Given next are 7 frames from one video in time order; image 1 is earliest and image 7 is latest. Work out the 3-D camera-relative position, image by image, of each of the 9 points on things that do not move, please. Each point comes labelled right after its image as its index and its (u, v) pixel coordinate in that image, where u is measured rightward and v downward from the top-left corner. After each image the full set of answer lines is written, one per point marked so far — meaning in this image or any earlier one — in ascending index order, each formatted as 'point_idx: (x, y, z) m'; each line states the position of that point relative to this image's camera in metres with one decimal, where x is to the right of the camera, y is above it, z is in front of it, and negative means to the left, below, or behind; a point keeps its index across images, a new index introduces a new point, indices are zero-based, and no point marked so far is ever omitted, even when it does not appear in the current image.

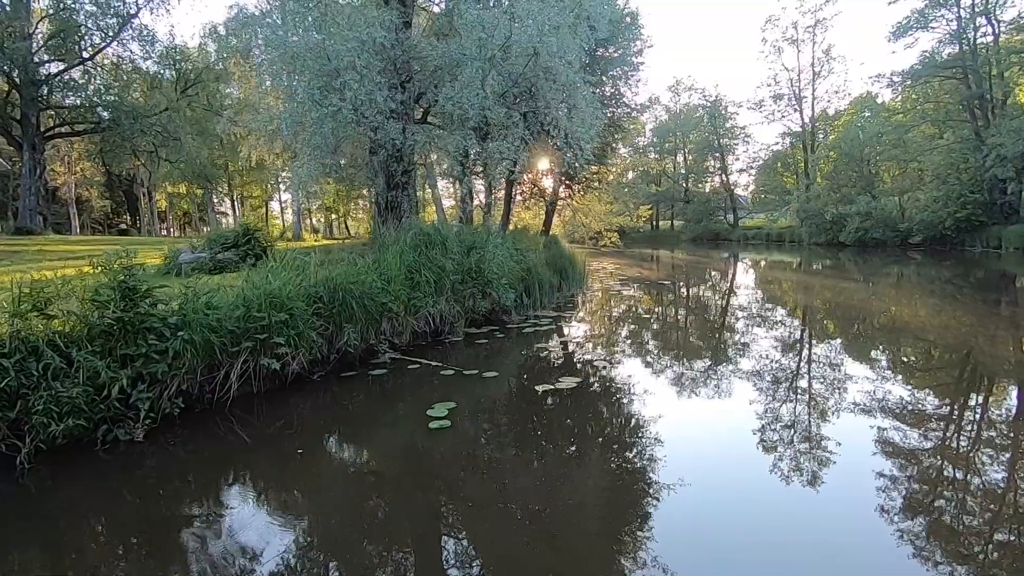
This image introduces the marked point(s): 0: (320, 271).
0: (-1.9, +0.2, +5.2) m
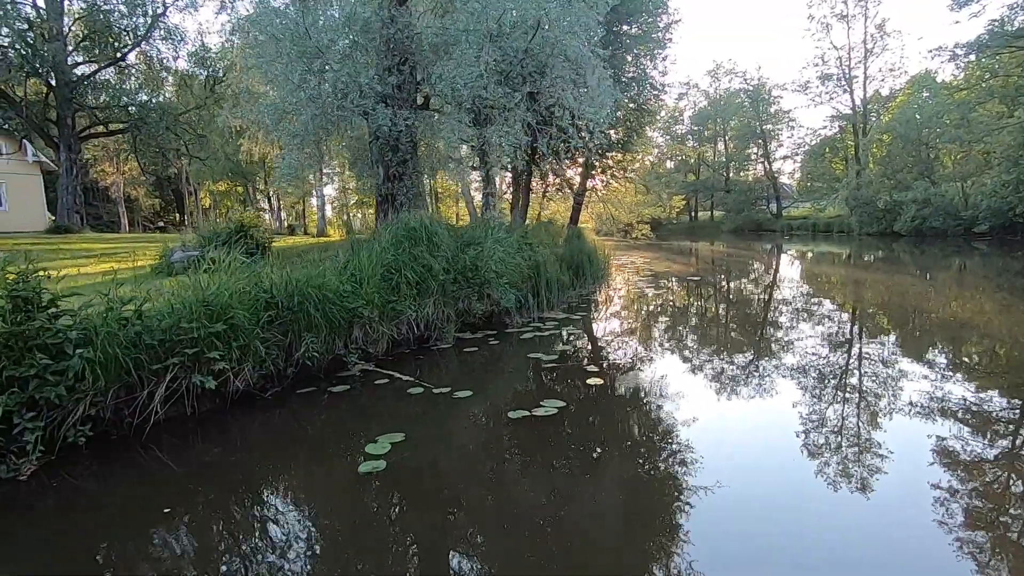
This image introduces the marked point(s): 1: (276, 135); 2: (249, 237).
0: (-2.1, +0.1, +4.6) m
1: (-3.6, +2.3, +8.1) m
2: (-3.9, +0.8, +8.1) m
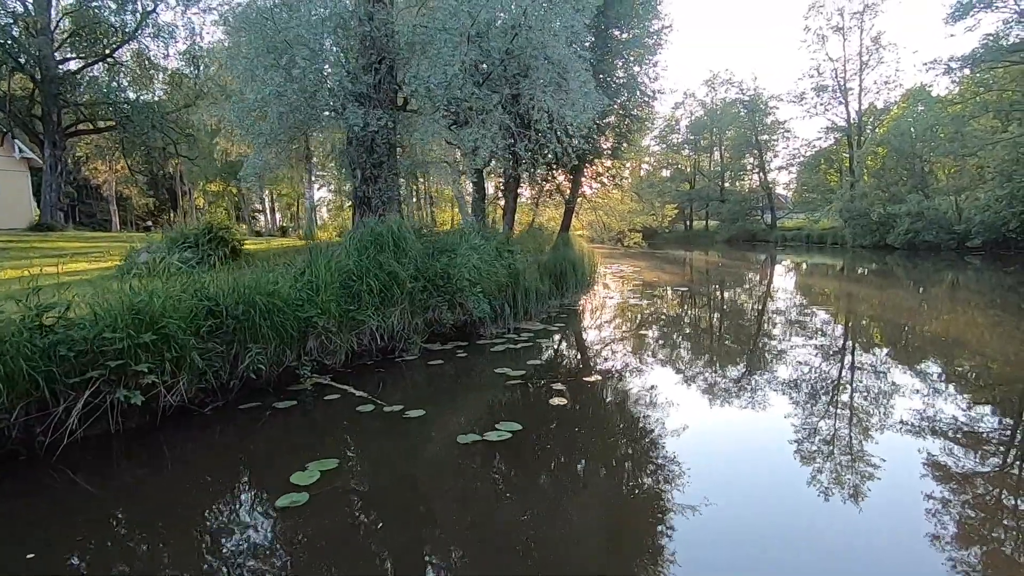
0: (-2.3, +0.1, +4.3) m
1: (-3.9, +2.3, +7.9) m
2: (-4.2, +0.7, +7.8) m
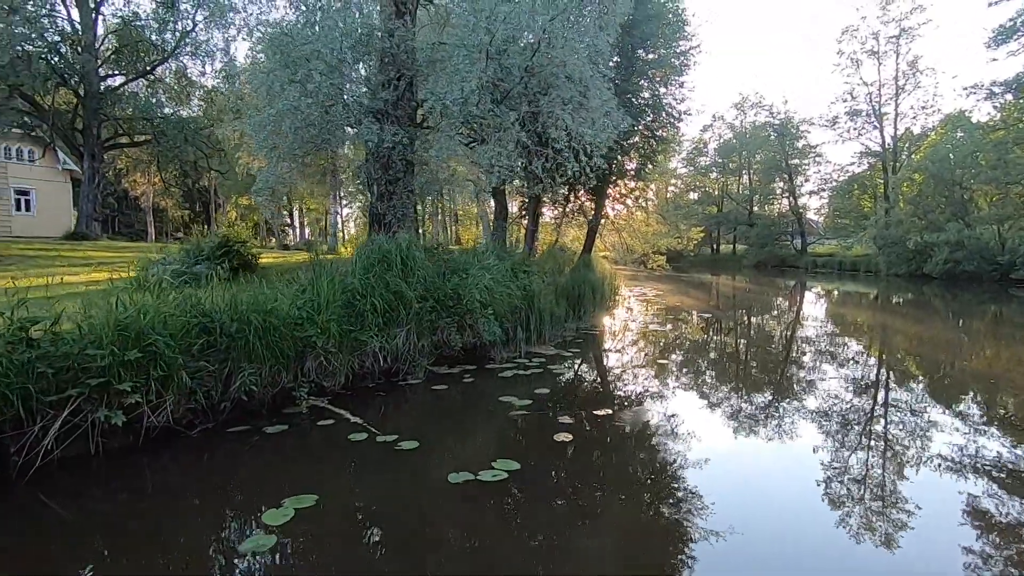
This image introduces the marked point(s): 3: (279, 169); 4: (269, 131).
0: (-2.3, 0.0, +4.2) m
1: (-3.6, +2.0, +7.9) m
2: (-4.0, +0.5, +7.8) m
3: (-3.6, +1.8, +8.2) m
4: (-3.4, +2.1, +7.3) m
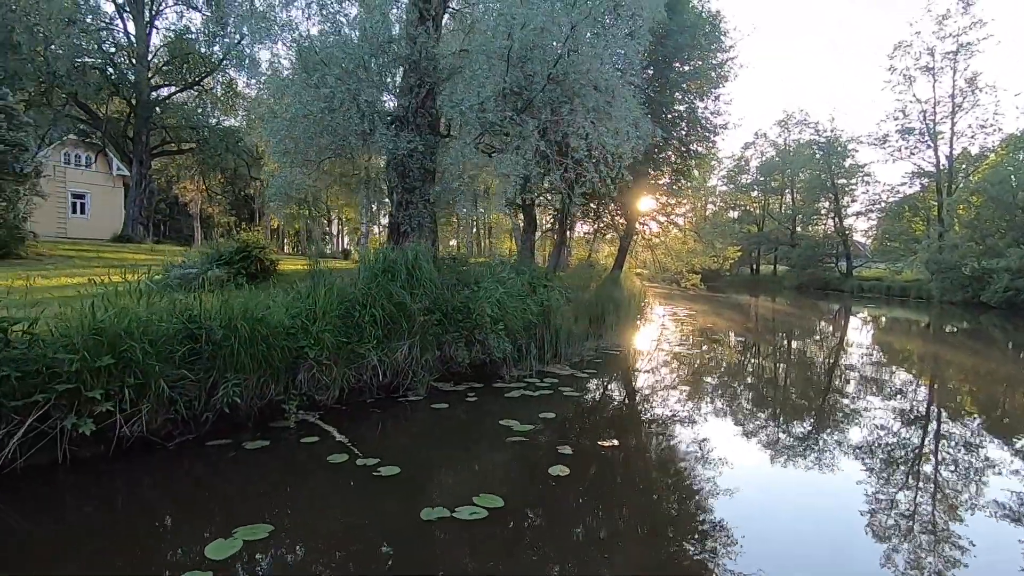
0: (-2.3, -0.1, +4.0) m
1: (-3.3, +1.9, +7.8) m
2: (-3.7, +0.4, +7.7) m
3: (-3.3, +1.7, +8.2) m
4: (-3.1, +2.0, +7.3) m
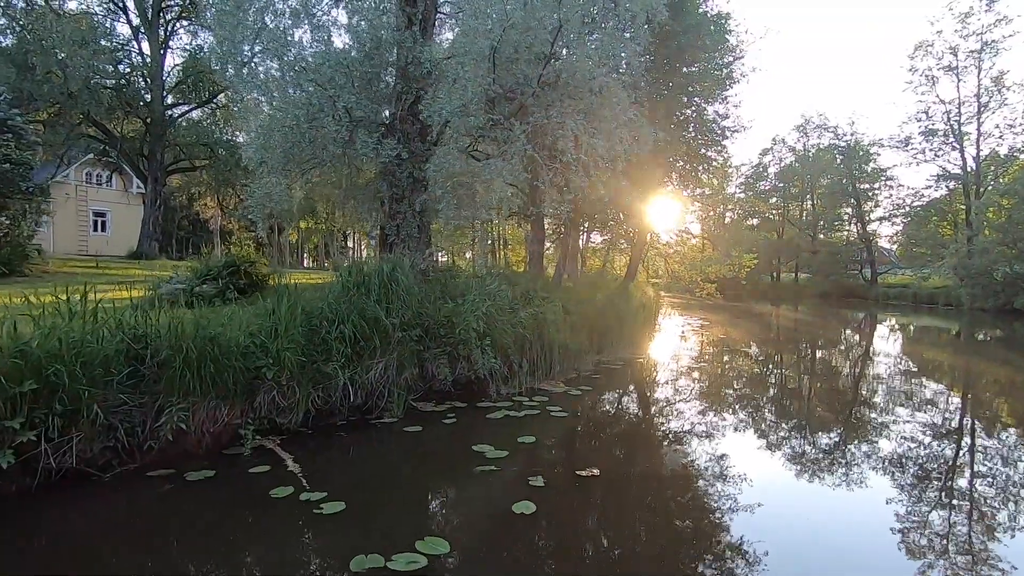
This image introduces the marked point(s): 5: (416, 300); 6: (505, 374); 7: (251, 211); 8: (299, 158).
0: (-2.5, -0.2, +3.8) m
1: (-3.4, +1.7, +7.7) m
2: (-3.8, +0.2, +7.5) m
3: (-3.4, +1.5, +8.0) m
4: (-3.2, +1.8, +7.1) m
5: (-0.9, -0.1, +5.1) m
6: (-0.1, -0.9, +5.9) m
7: (-3.9, +1.1, +8.0) m
8: (-2.8, +1.7, +7.1) m
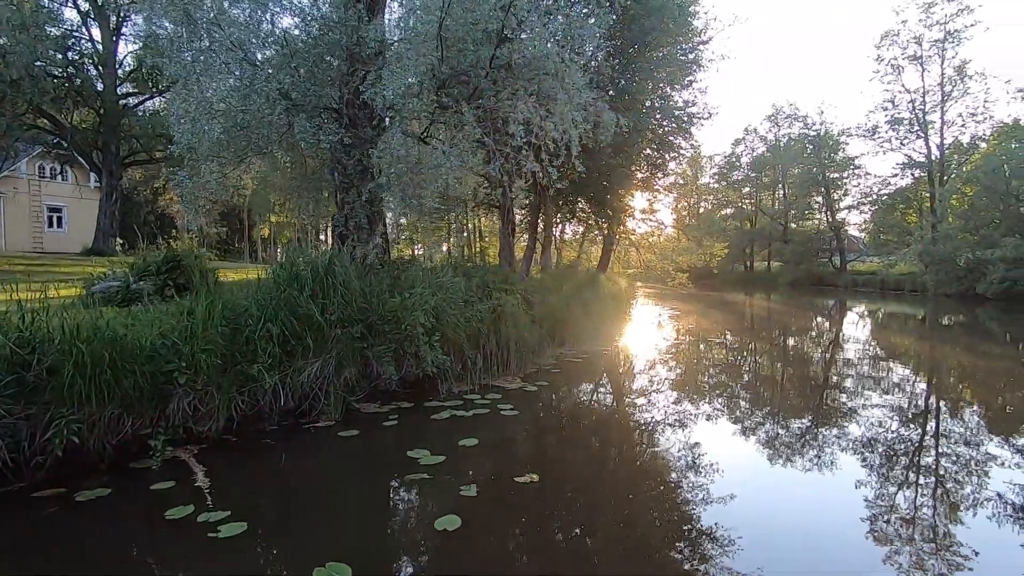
0: (-2.9, -0.2, +3.4) m
1: (-4.0, +1.8, +7.2) m
2: (-4.4, +0.3, +7.1) m
3: (-4.0, +1.5, +7.6) m
4: (-3.8, +1.9, +6.7) m
5: (-1.4, -0.1, +4.8) m
6: (-0.5, -0.9, +5.6) m
7: (-4.4, +1.2, +7.5) m
8: (-3.3, +1.8, +6.7) m
